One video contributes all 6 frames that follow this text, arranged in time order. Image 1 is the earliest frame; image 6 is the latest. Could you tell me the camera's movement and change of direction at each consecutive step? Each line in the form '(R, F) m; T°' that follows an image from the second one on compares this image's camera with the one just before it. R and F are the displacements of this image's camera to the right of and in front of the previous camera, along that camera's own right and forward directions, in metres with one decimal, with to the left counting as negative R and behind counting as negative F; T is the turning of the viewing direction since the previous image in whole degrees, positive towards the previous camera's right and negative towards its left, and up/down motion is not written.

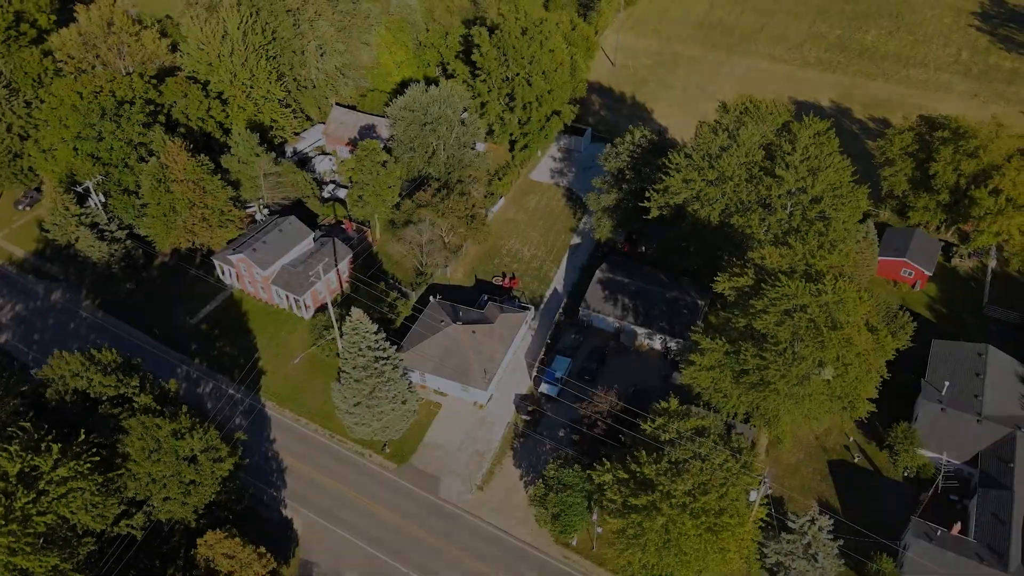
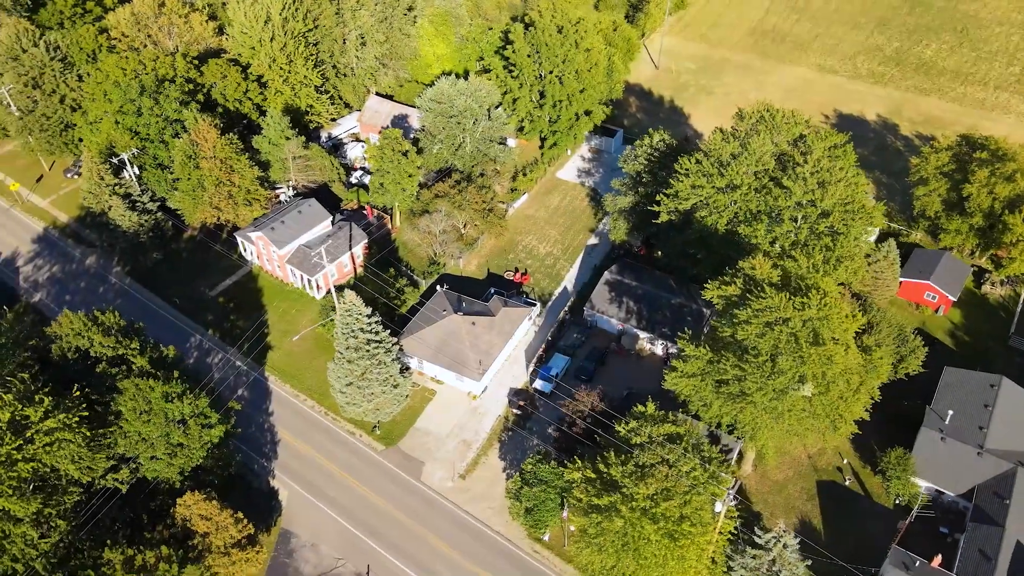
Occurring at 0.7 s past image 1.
(+3.5, -0.2) m; -4°
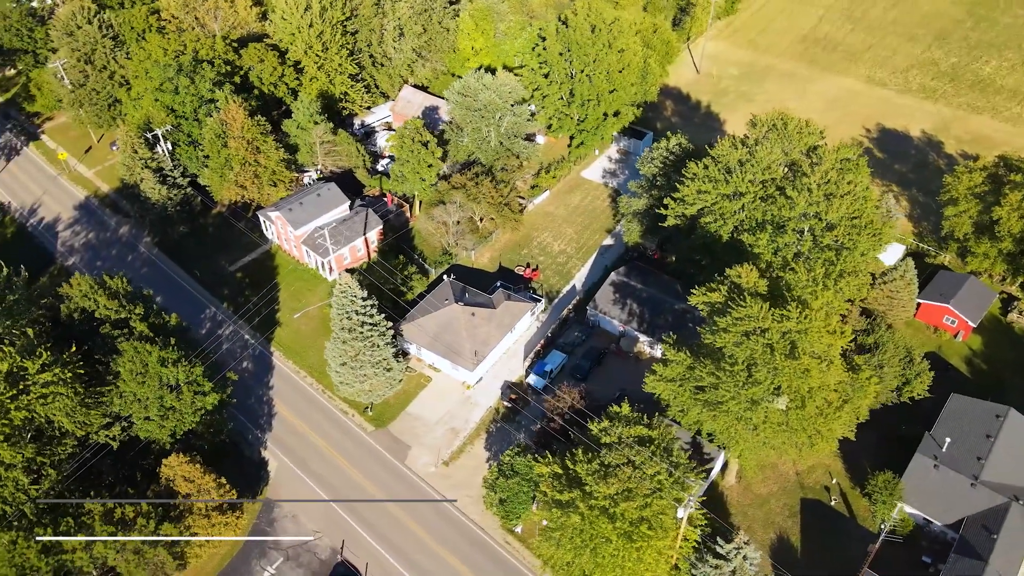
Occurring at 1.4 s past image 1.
(+3.4, -0.3) m; -4°
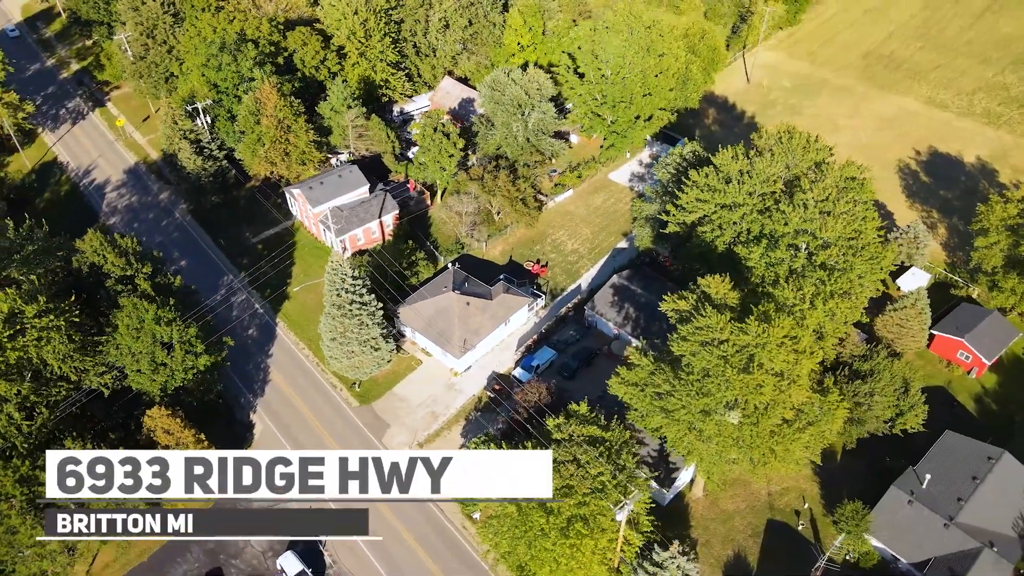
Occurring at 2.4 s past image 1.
(+4.9, -0.3) m; -6°
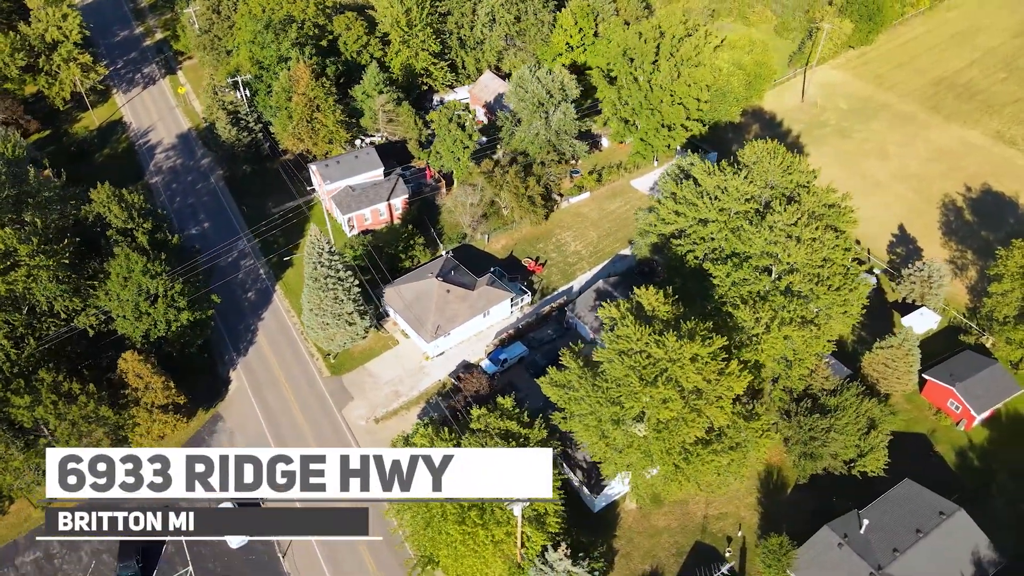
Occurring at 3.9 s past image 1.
(+7.3, -0.3) m; -7°
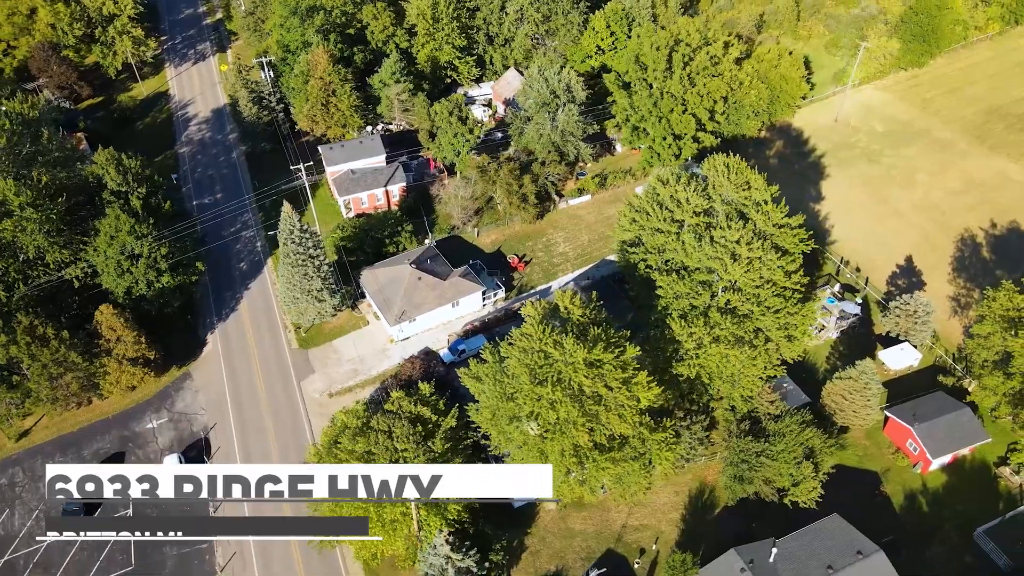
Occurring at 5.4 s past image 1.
(+7.3, -0.4) m; -6°
